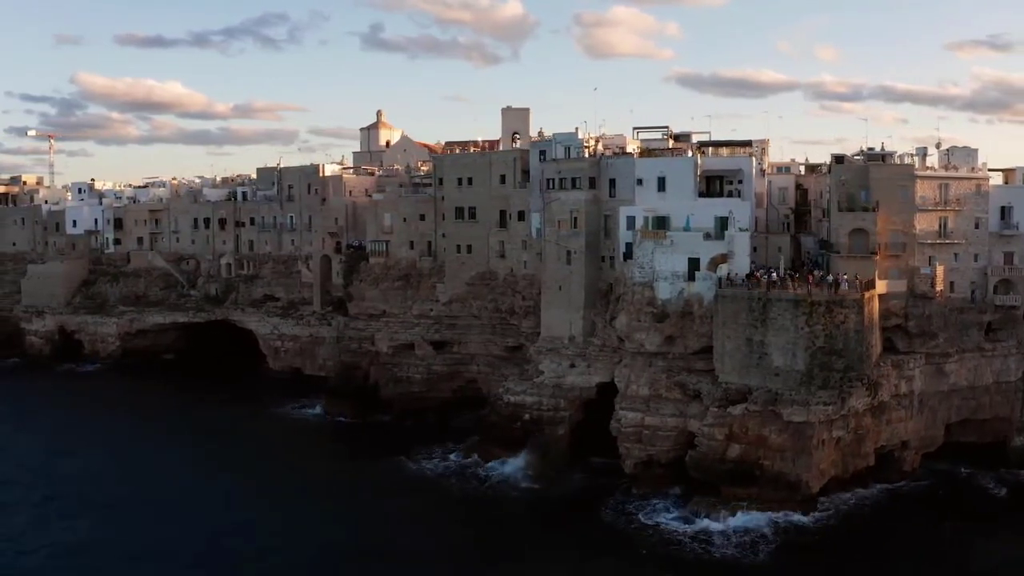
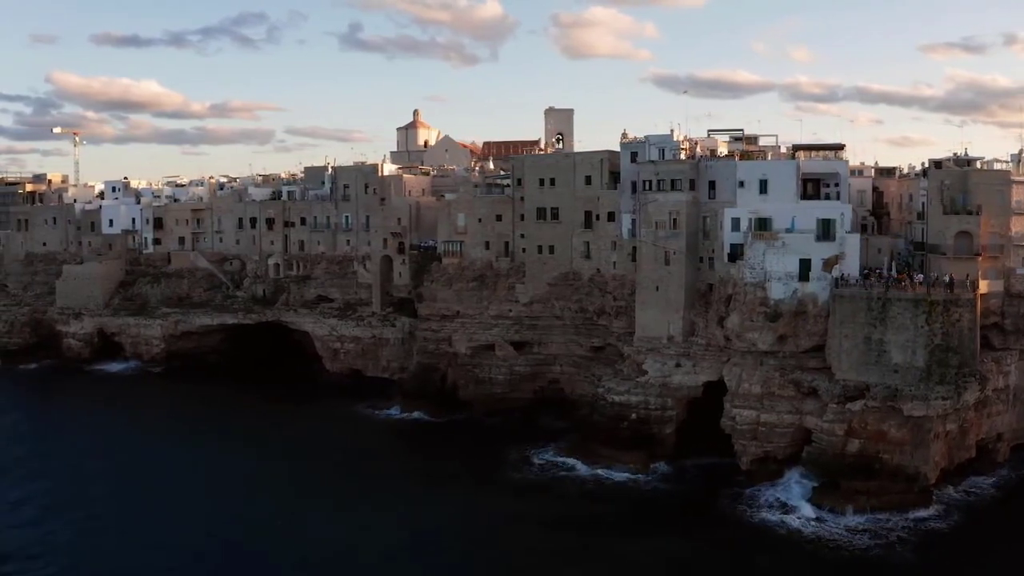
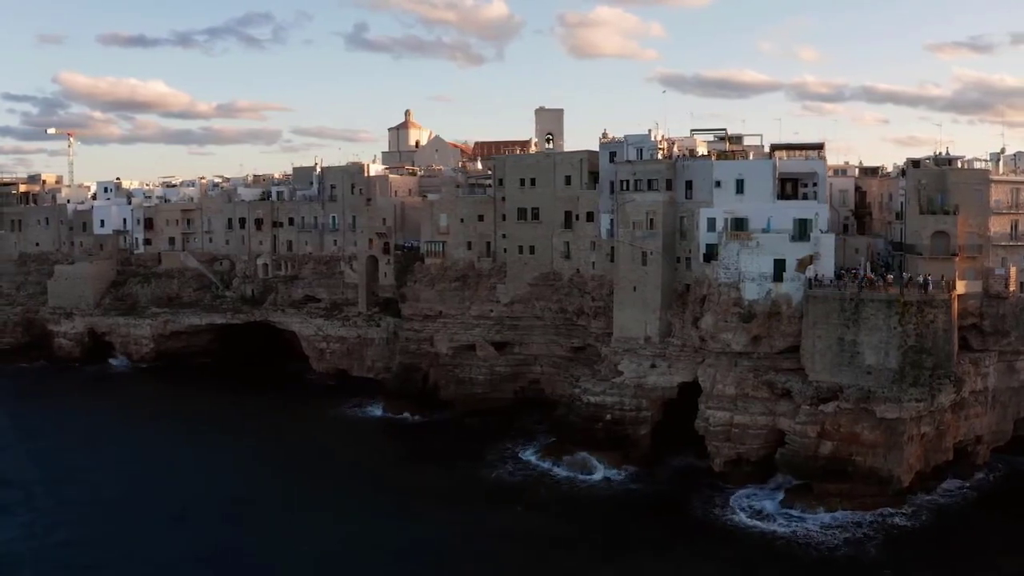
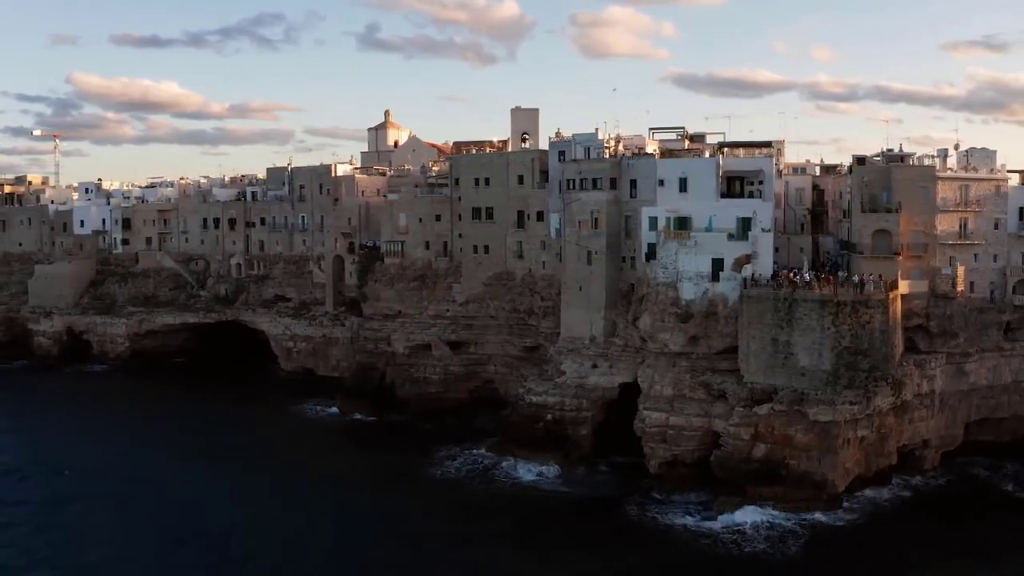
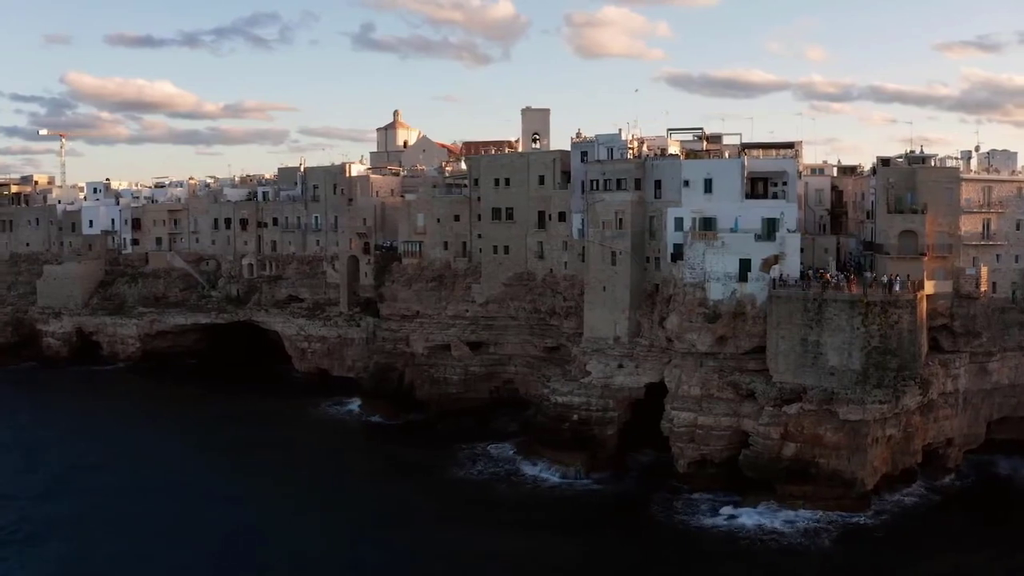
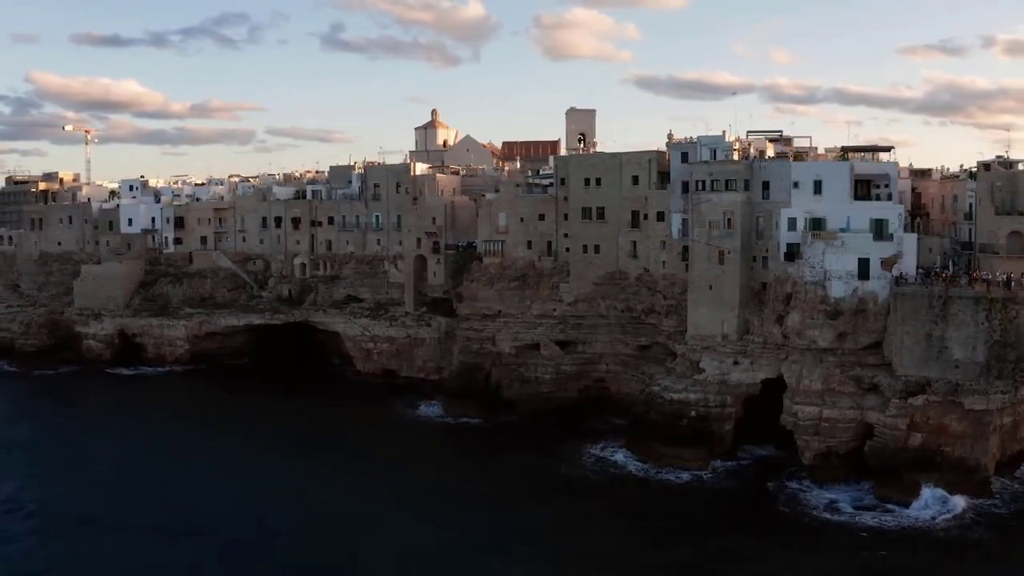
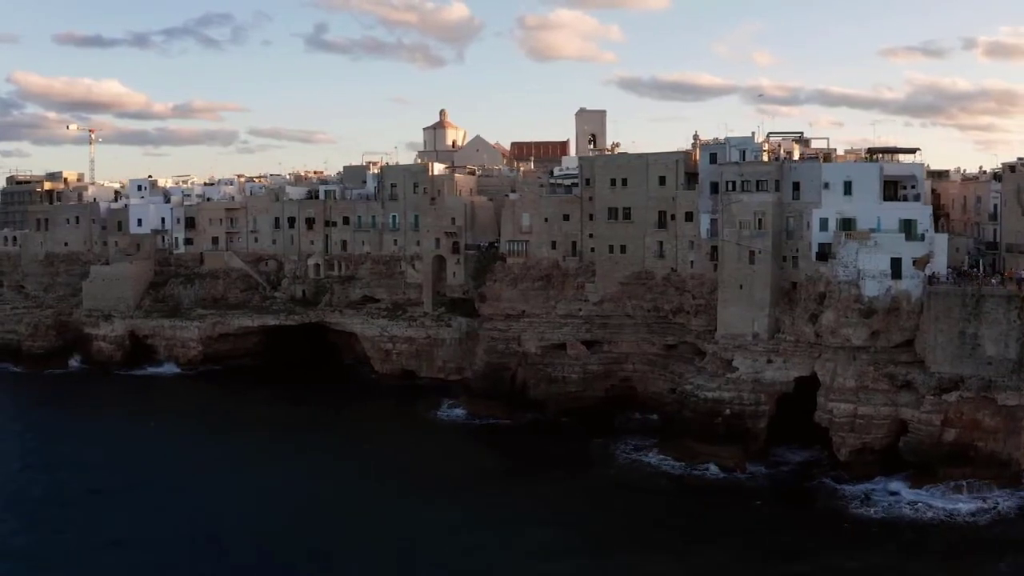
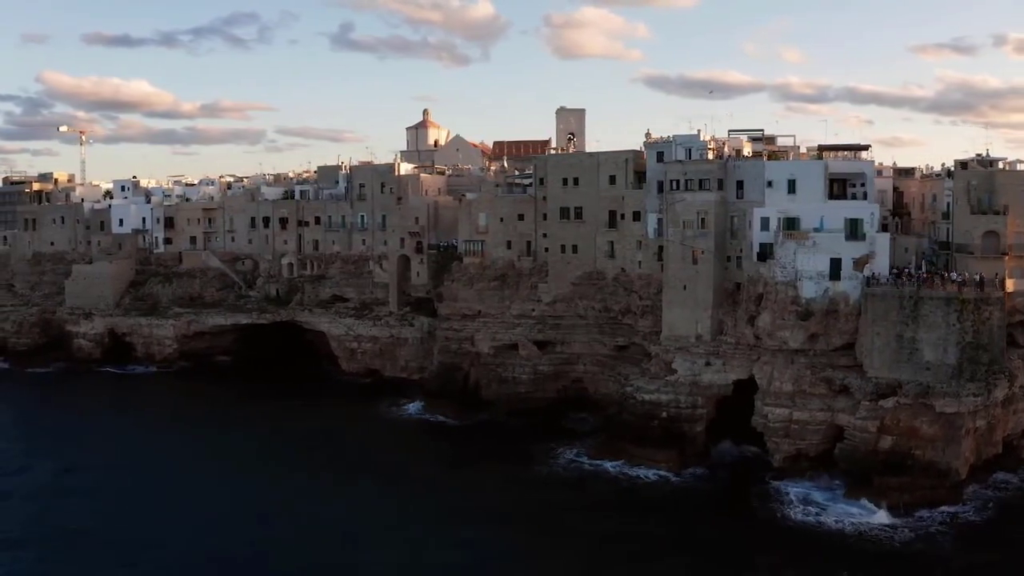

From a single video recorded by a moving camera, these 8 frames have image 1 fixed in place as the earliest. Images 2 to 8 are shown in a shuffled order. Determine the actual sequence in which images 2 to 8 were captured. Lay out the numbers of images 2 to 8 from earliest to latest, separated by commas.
4, 5, 3, 2, 8, 6, 7
